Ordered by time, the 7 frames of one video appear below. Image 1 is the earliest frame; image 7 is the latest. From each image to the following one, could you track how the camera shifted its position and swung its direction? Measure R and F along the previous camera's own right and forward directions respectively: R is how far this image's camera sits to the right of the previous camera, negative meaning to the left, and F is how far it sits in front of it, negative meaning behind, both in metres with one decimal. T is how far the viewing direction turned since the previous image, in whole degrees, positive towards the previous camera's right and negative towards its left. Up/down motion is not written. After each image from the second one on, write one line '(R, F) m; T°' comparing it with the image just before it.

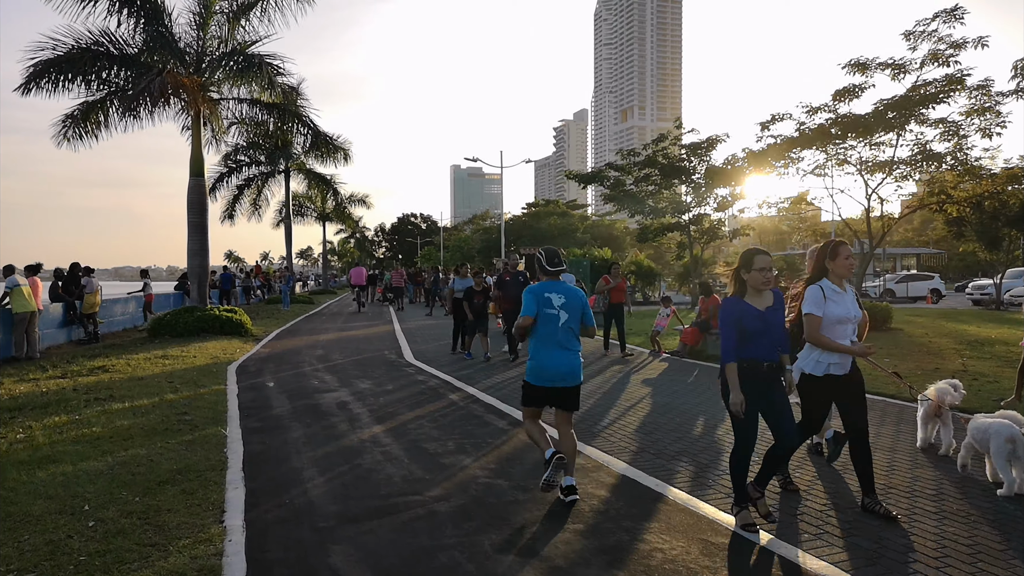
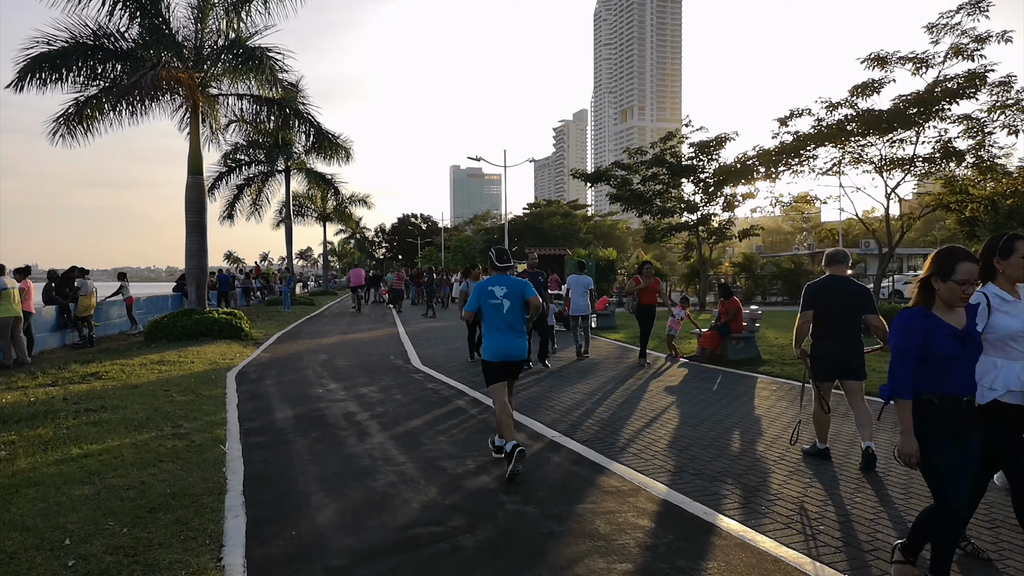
(-0.2, +0.5) m; 0°
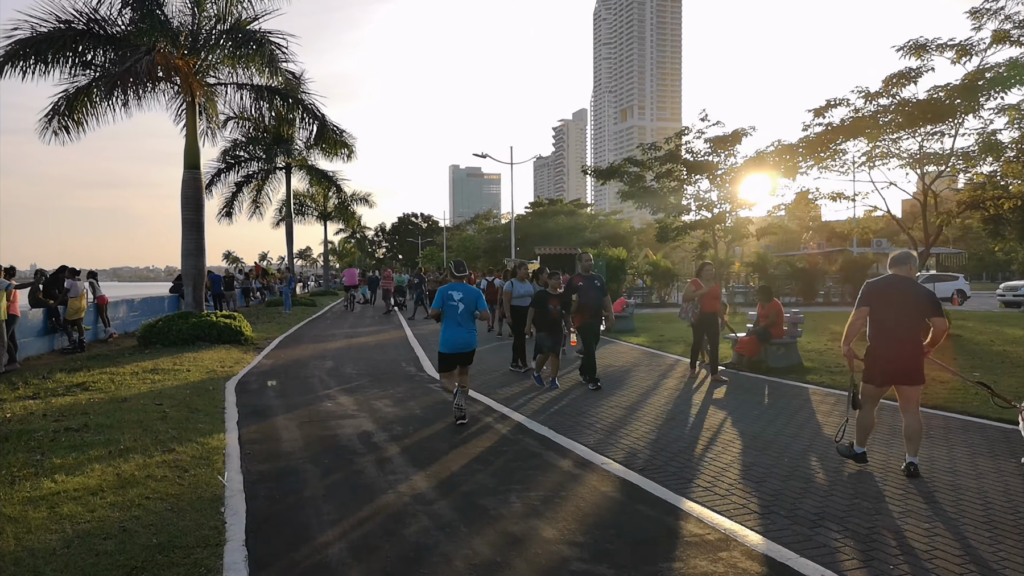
(-0.4, +1.0) m; 0°
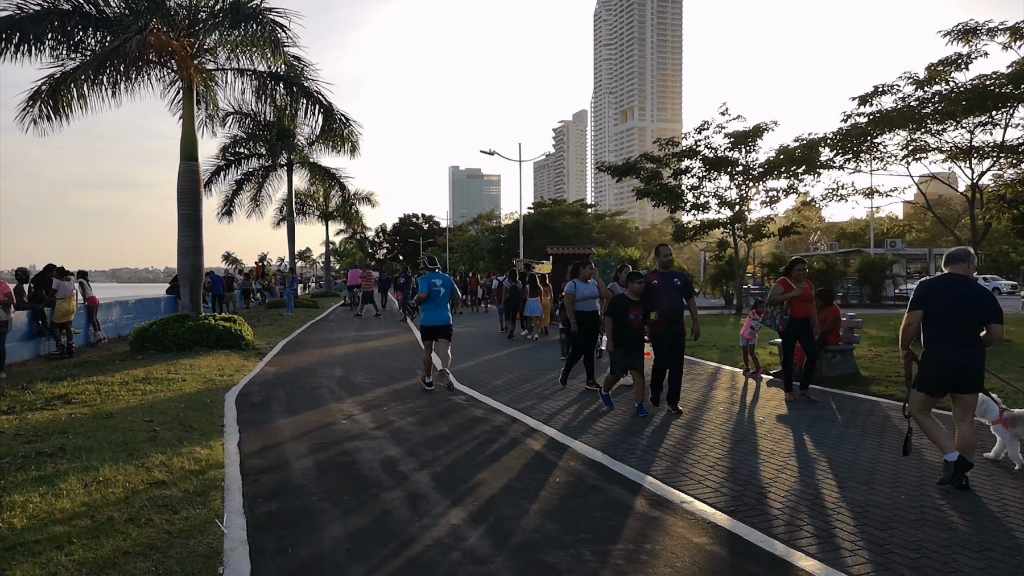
(-0.4, +1.1) m; 0°
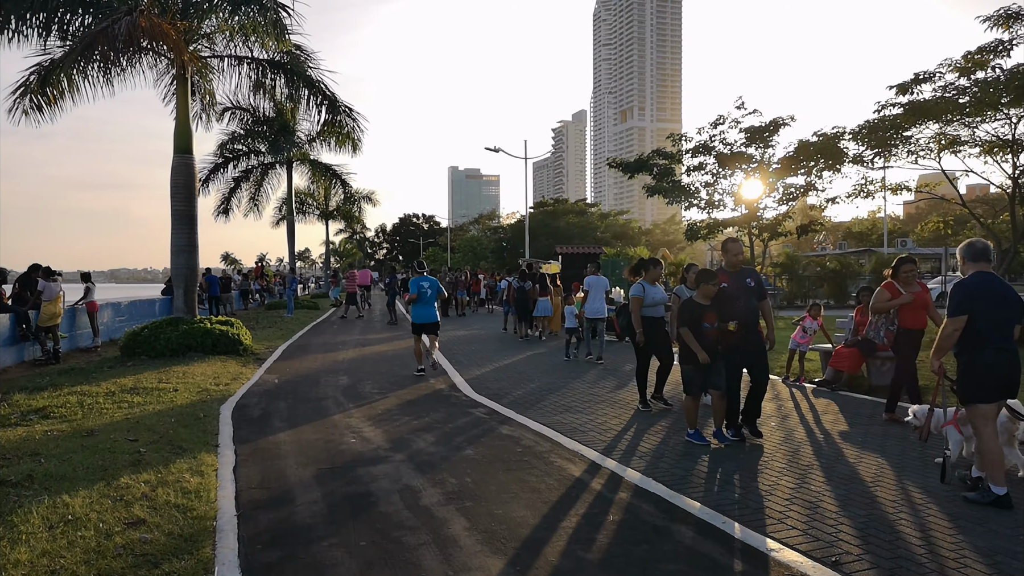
(-0.3, +0.9) m; 0°
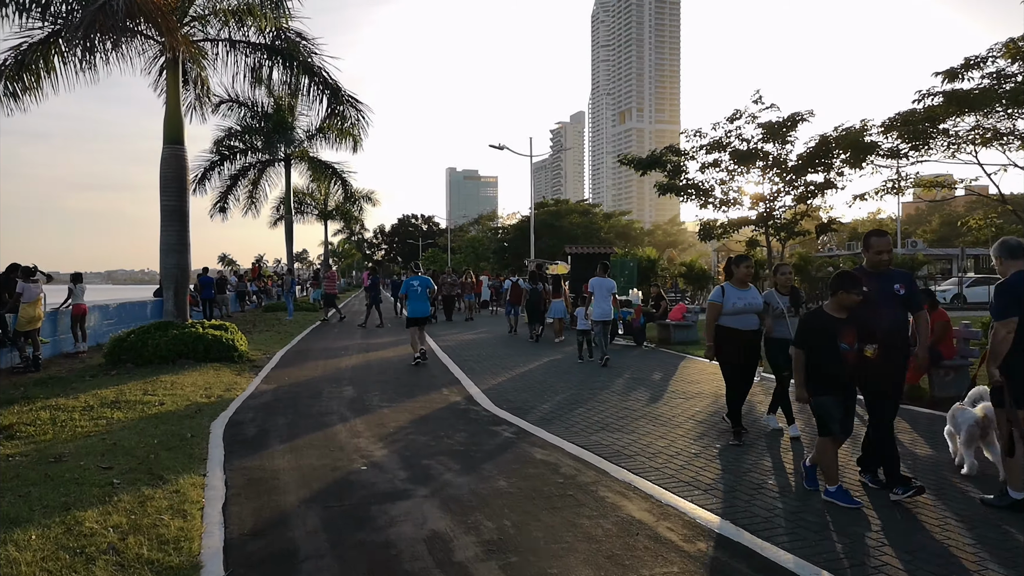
(-0.3, +1.0) m; 0°
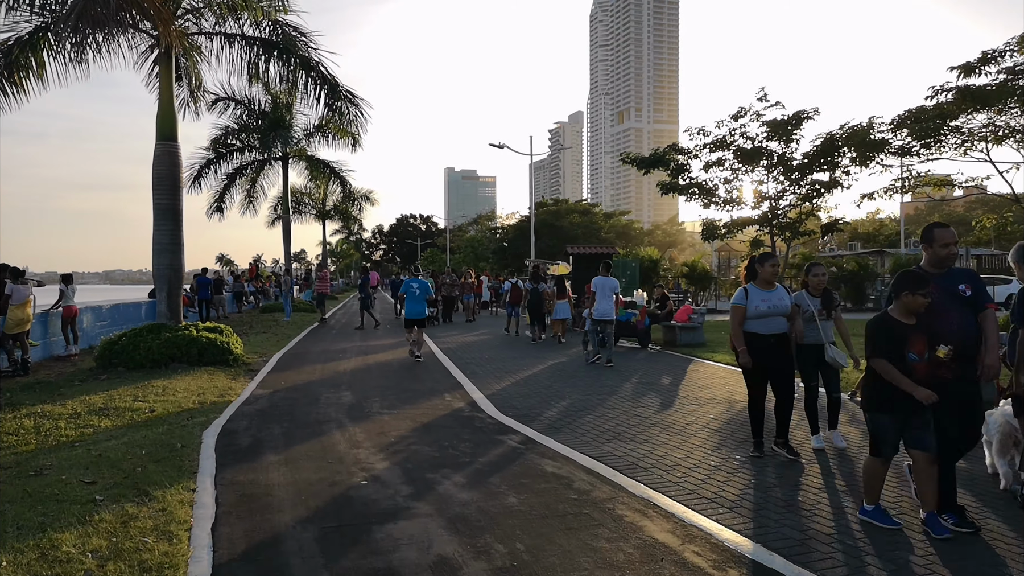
(-0.1, +0.4) m; 0°
